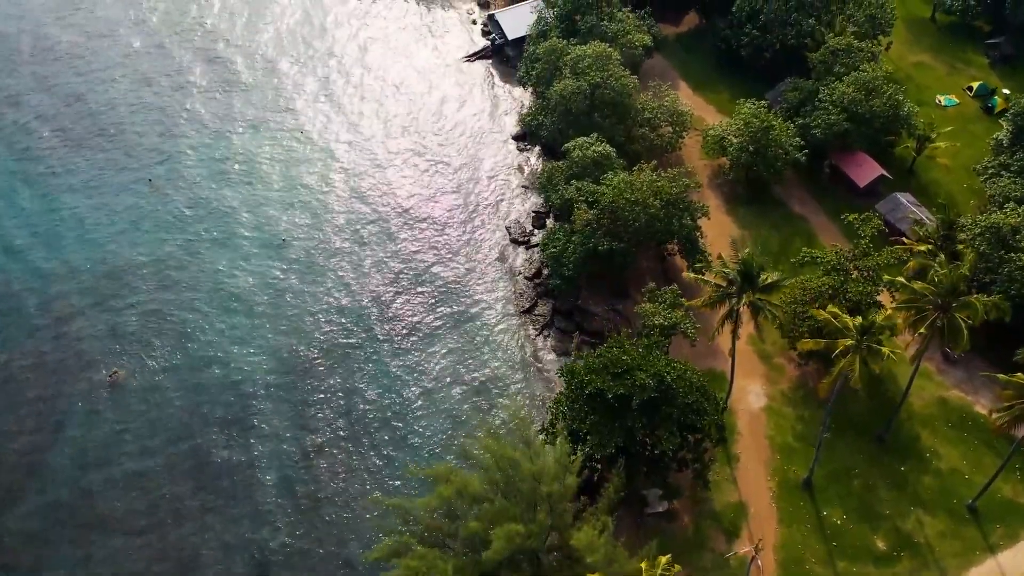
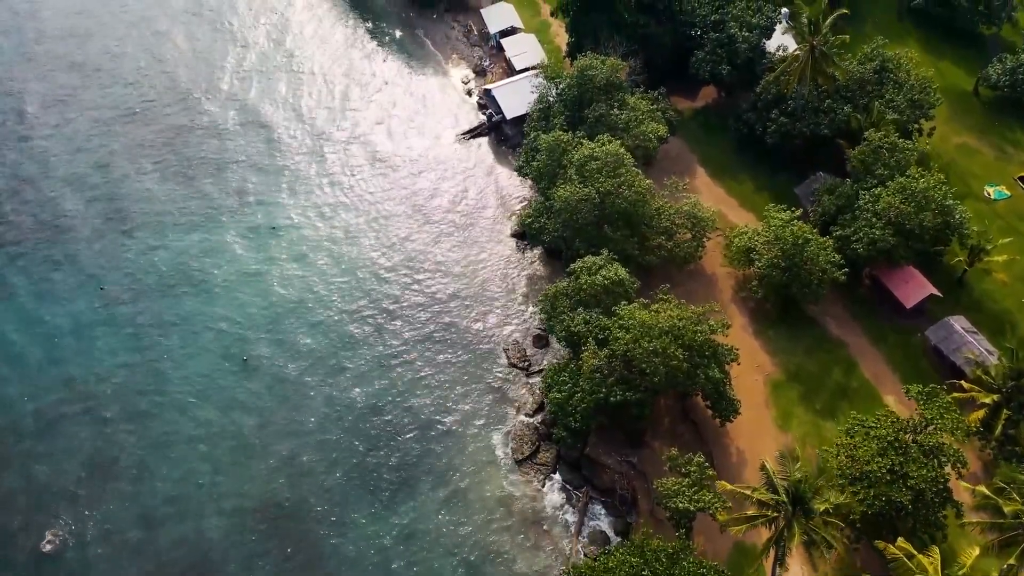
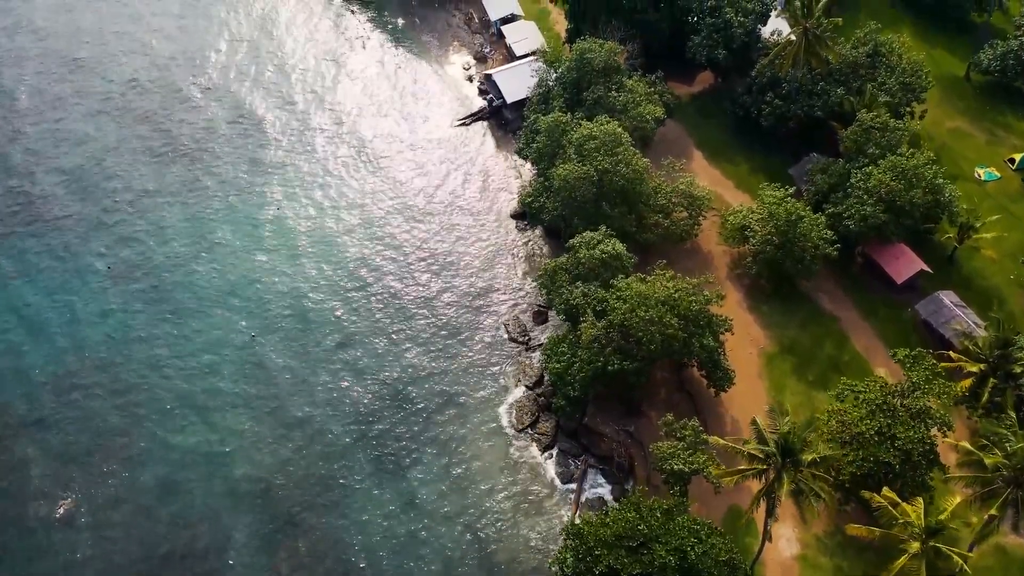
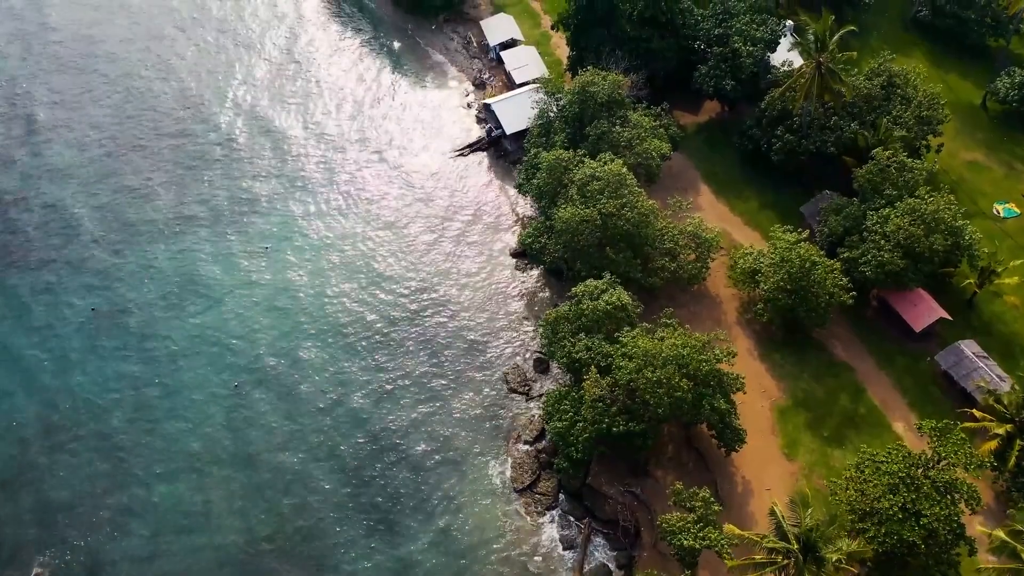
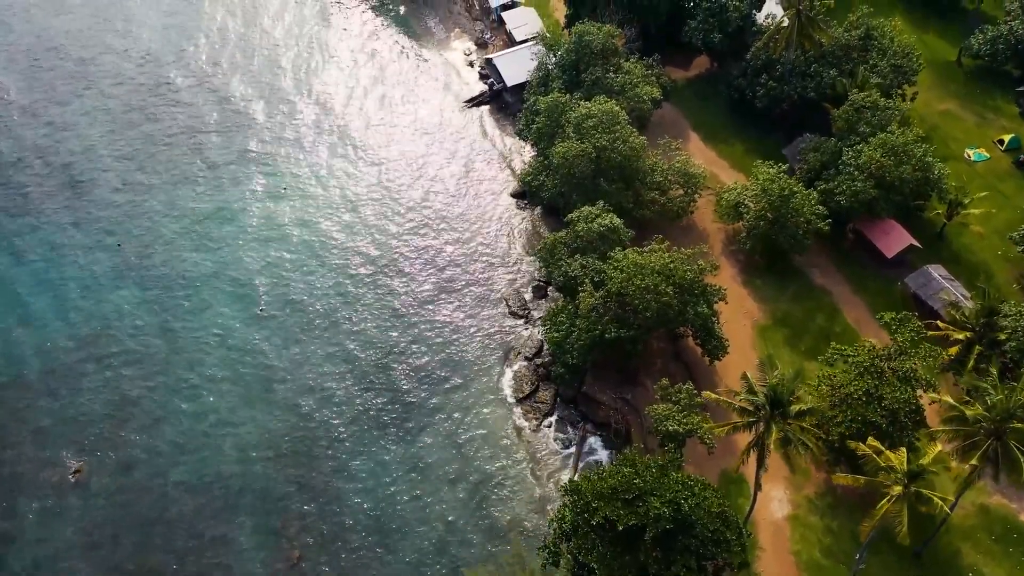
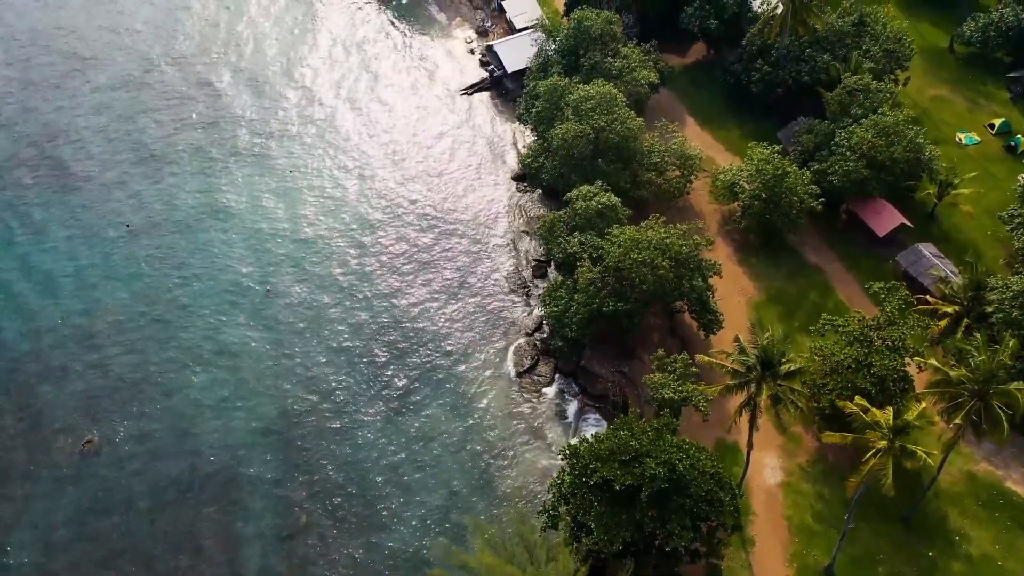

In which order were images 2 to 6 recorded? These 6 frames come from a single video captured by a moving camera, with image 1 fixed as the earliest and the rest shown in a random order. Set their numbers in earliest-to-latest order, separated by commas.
6, 5, 3, 2, 4
